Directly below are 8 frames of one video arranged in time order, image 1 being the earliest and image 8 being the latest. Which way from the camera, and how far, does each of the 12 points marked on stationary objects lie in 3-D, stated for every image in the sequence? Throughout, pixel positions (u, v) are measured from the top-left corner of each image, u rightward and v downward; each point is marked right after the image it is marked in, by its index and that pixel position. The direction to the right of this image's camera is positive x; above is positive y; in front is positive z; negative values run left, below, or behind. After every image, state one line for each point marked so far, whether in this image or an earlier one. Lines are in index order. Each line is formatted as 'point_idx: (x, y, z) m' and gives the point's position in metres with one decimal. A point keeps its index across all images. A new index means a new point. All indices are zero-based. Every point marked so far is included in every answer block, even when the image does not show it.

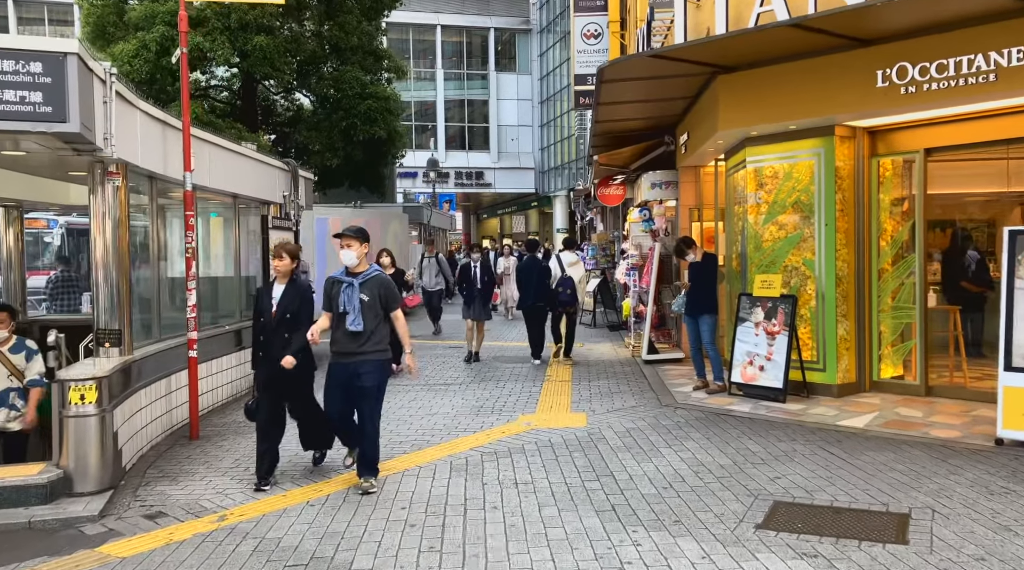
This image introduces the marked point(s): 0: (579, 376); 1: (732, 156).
0: (+0.8, -1.1, +9.8) m
1: (+2.5, +1.5, +9.3) m
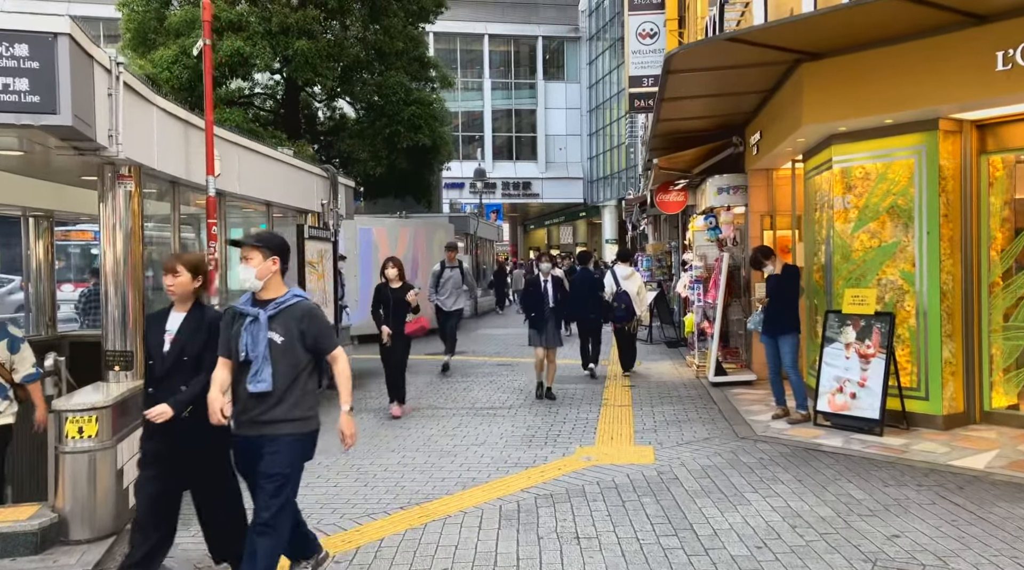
0: (+1.4, -1.2, +8.9) m
1: (+3.0, +1.3, +8.4) m
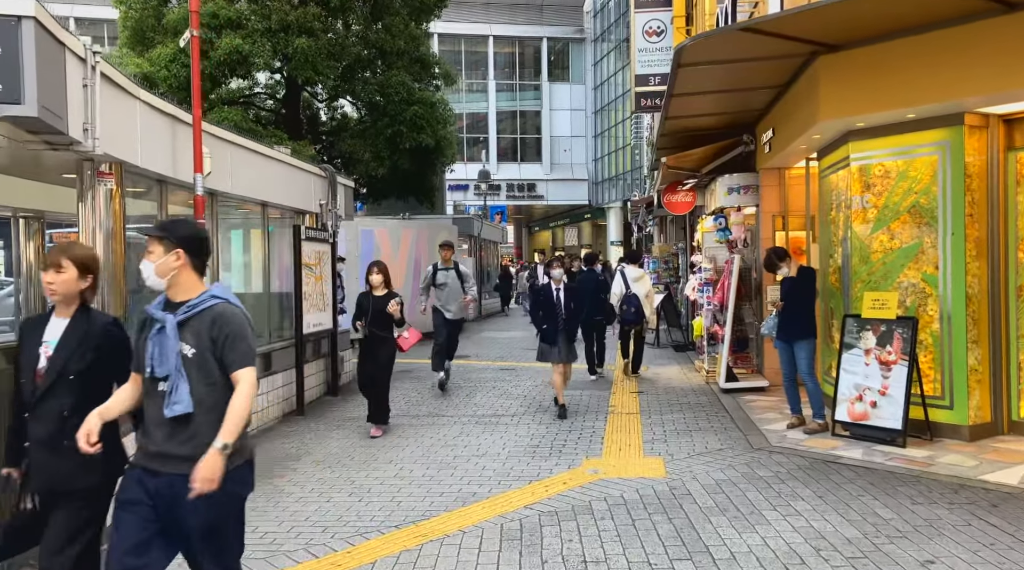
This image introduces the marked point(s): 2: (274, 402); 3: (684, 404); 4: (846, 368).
0: (+1.4, -1.3, +8.6) m
1: (+3.1, +1.3, +8.0) m
2: (-2.5, -1.2, +8.7) m
3: (+1.8, -1.3, +8.8) m
4: (+2.7, -0.7, +6.8) m
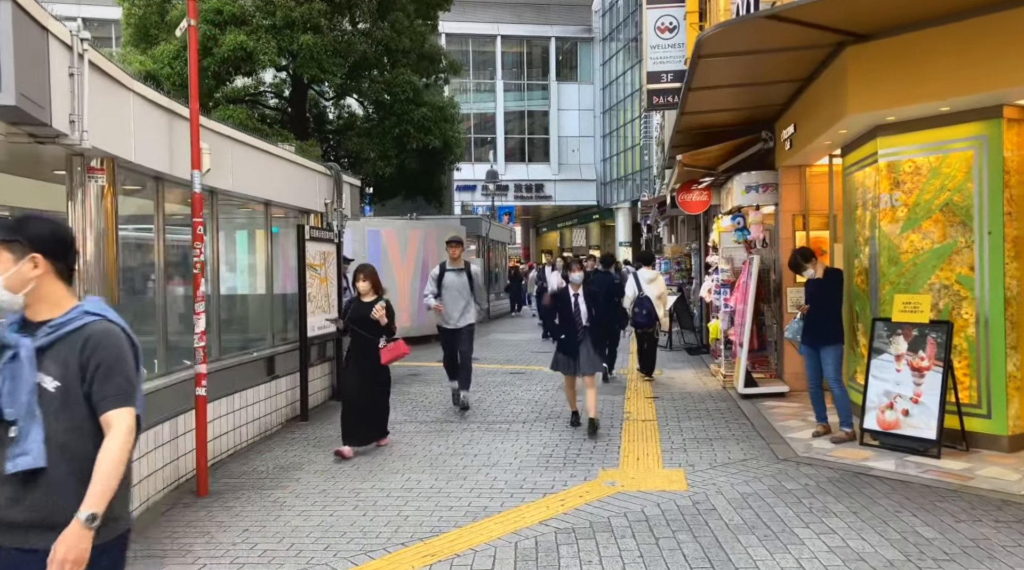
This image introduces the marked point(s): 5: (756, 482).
0: (+1.5, -1.3, +8.2) m
1: (+3.2, +1.3, +7.7) m
2: (-2.4, -1.2, +8.4) m
3: (+1.9, -1.3, +8.5) m
4: (+2.8, -0.7, +6.5) m
5: (+1.7, -1.3, +5.7) m
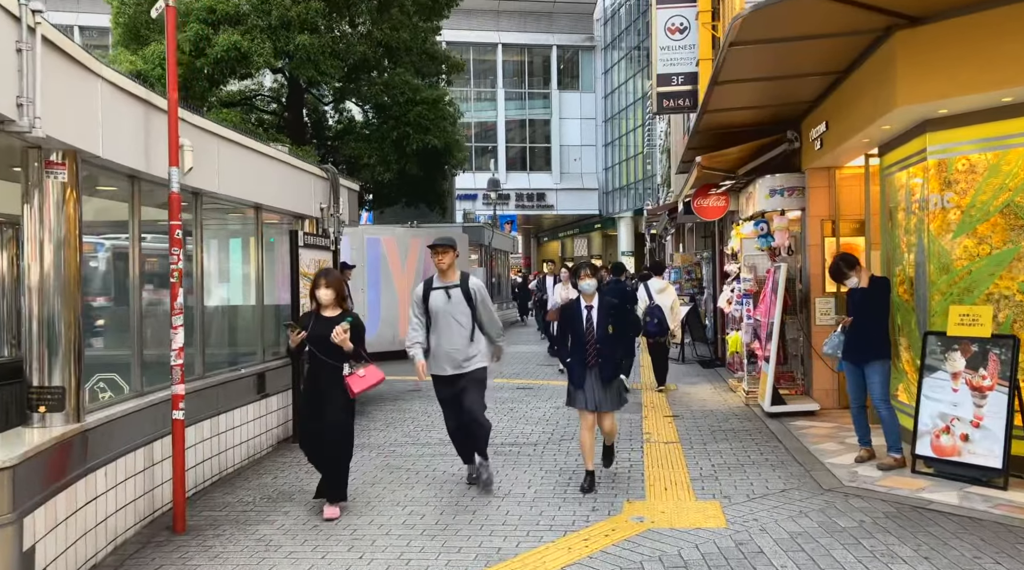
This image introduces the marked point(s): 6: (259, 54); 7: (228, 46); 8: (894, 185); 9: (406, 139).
0: (+1.6, -1.4, +7.6) m
1: (+3.3, +1.2, +7.1) m
2: (-2.3, -1.3, +7.8) m
3: (+2.0, -1.4, +7.9) m
4: (+2.9, -0.8, +5.8) m
5: (+1.8, -1.4, +5.0) m
6: (-4.2, +3.8, +13.7) m
7: (-4.6, +3.9, +13.5) m
8: (+3.3, +0.9, +7.2) m
9: (-2.1, +2.9, +16.3) m
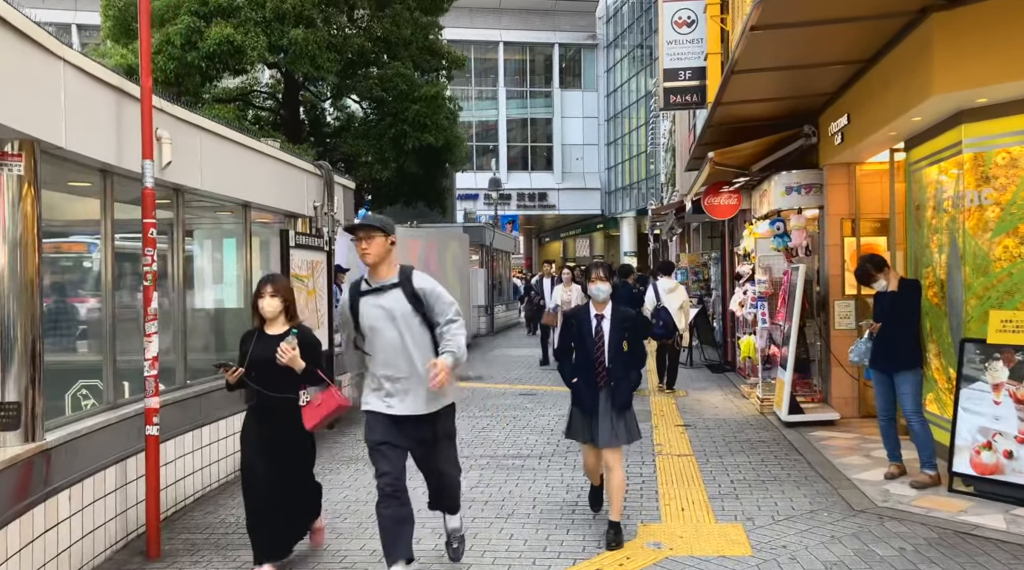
0: (+1.7, -1.4, +7.2) m
1: (+3.3, +1.2, +6.6) m
2: (-2.3, -1.4, +7.4) m
3: (+2.1, -1.4, +7.4) m
4: (+3.0, -0.8, +5.4) m
5: (+1.8, -1.4, +4.6) m
6: (-4.2, +3.8, +13.3) m
7: (-4.6, +3.9, +13.1) m
8: (+3.4, +0.9, +6.8) m
9: (-2.0, +2.8, +15.8) m
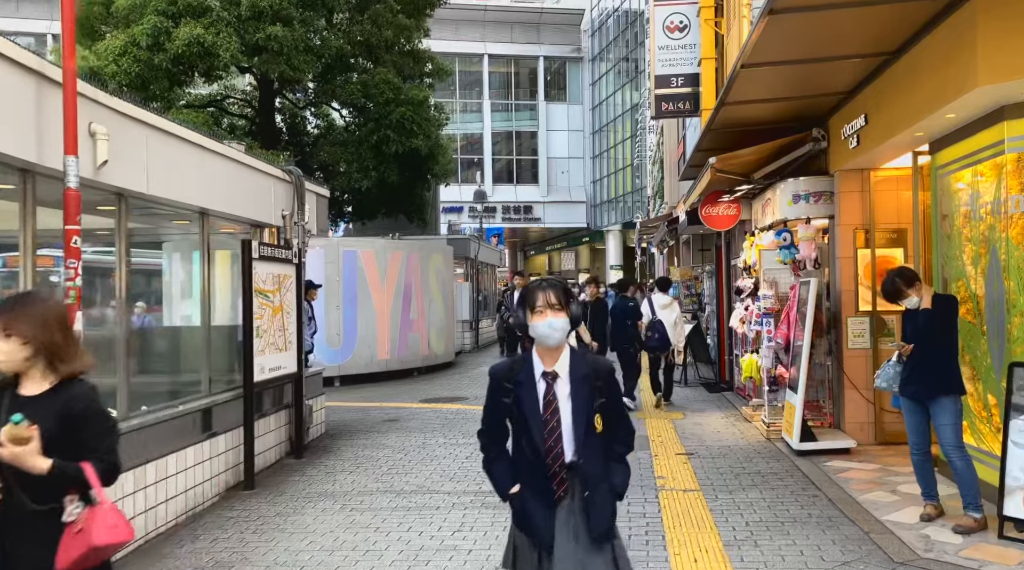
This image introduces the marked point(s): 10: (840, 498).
0: (+1.6, -1.5, +6.5) m
1: (+3.2, +1.0, +6.0) m
2: (-2.4, -1.5, +6.6) m
3: (+2.0, -1.5, +6.7) m
4: (+2.9, -0.9, +4.7) m
5: (+1.7, -1.5, +3.9) m
6: (-4.4, +3.6, +12.6) m
7: (-4.8, +3.7, +12.4) m
8: (+3.3, +0.7, +6.1) m
9: (-2.3, +2.6, +15.1) m
10: (+2.3, -1.5, +5.9) m
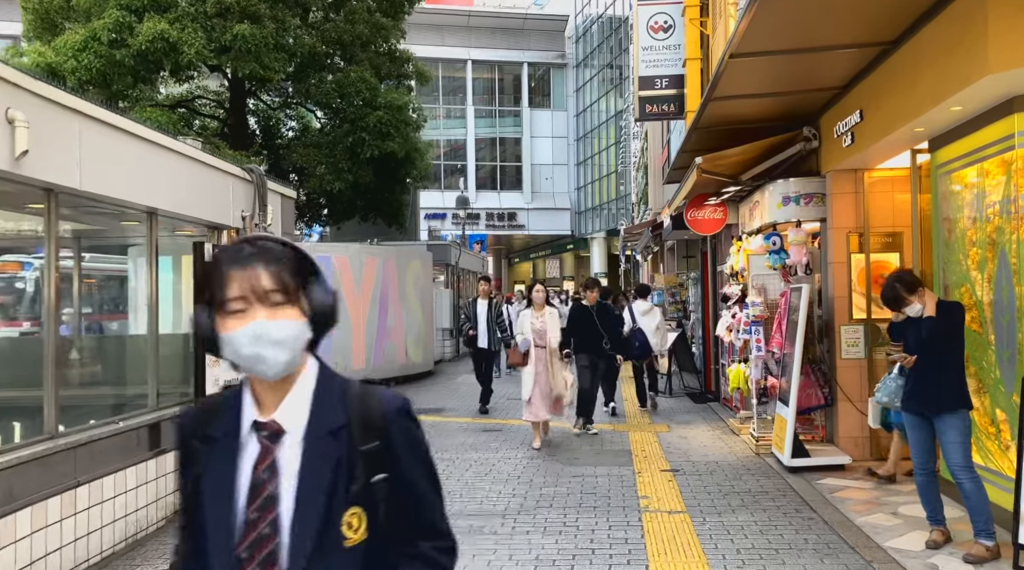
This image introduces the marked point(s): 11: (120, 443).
0: (+1.3, -1.6, +6.0) m
1: (+3.0, +1.0, +5.6) m
2: (-2.6, -1.5, +6.1) m
3: (+1.8, -1.6, +6.3) m
4: (+2.7, -0.9, +4.3) m
5: (+1.6, -1.5, +3.4) m
6: (-4.7, +3.5, +12.1) m
7: (-5.1, +3.6, +11.9) m
8: (+3.1, +0.7, +5.7) m
9: (-2.6, +2.4, +14.6) m
10: (+2.1, -1.6, +5.4) m
11: (-2.7, -1.1, +5.6) m
